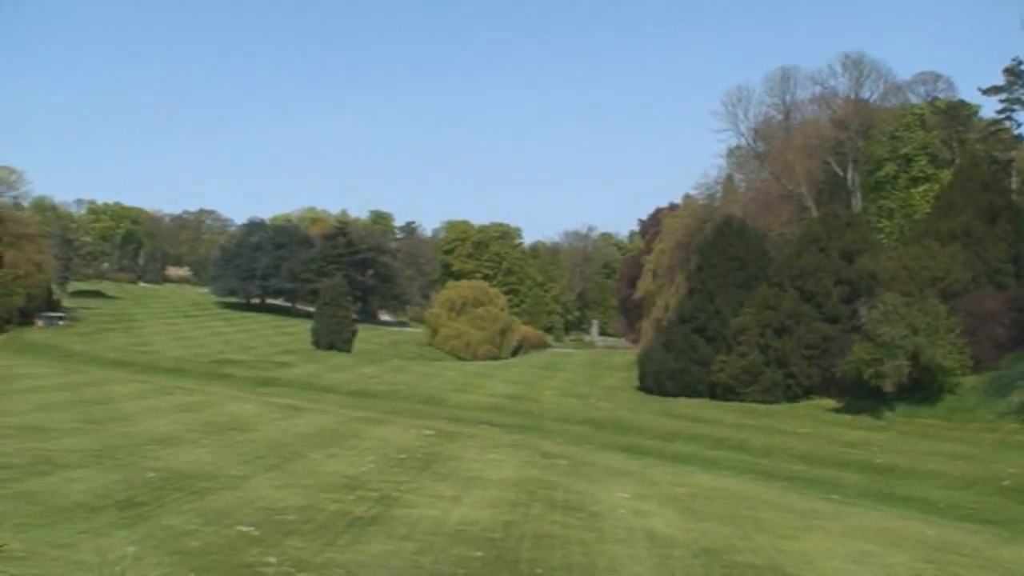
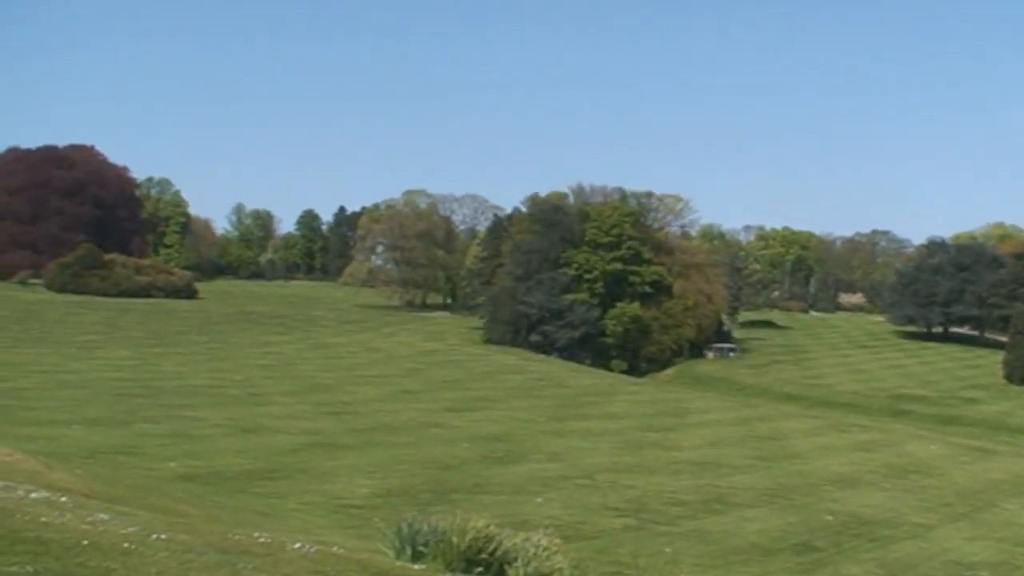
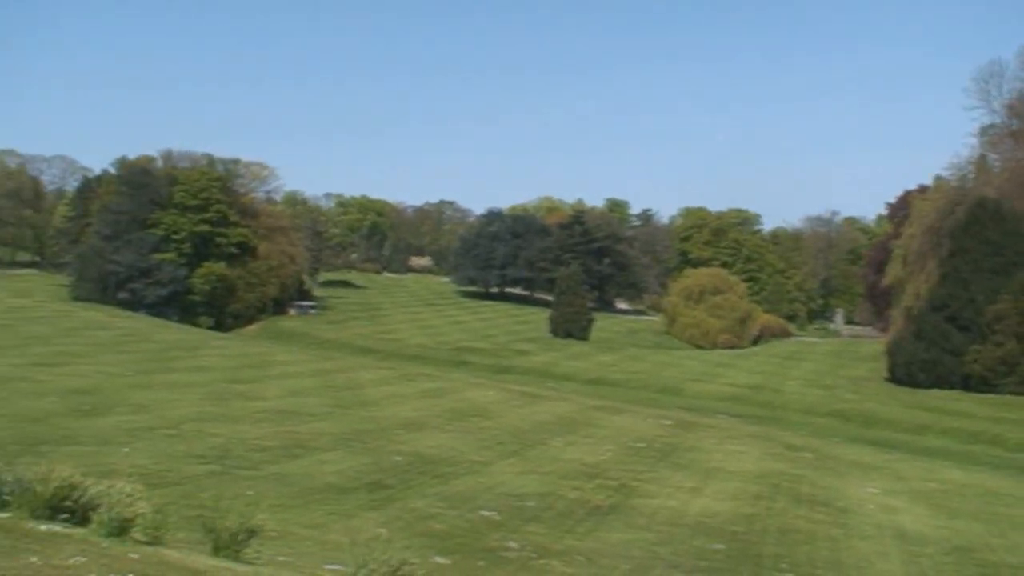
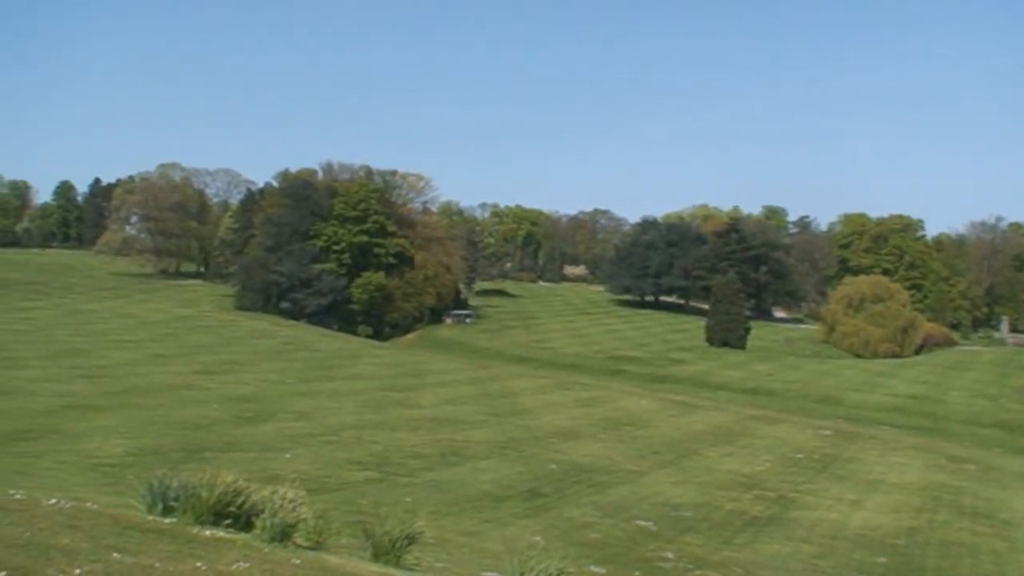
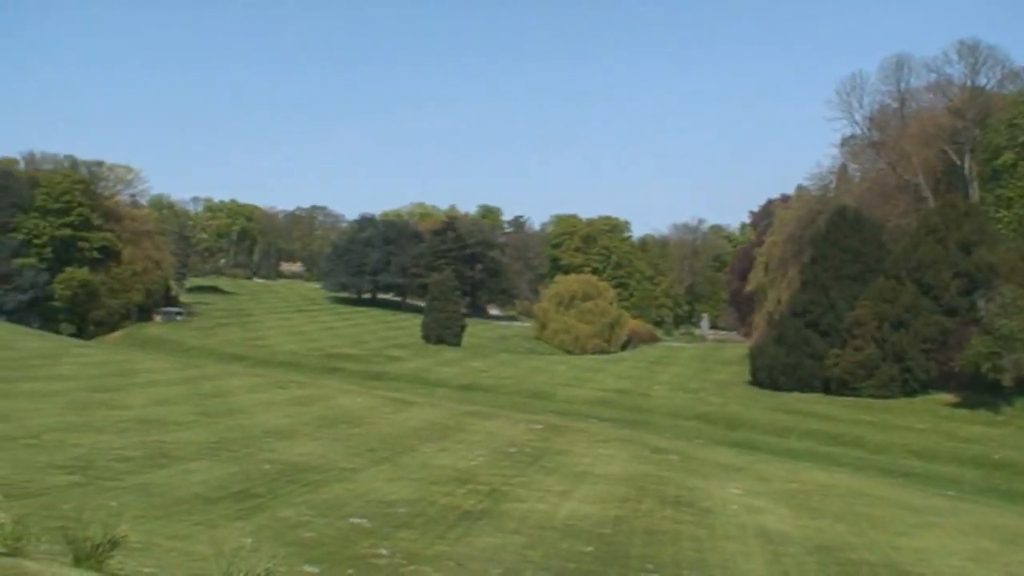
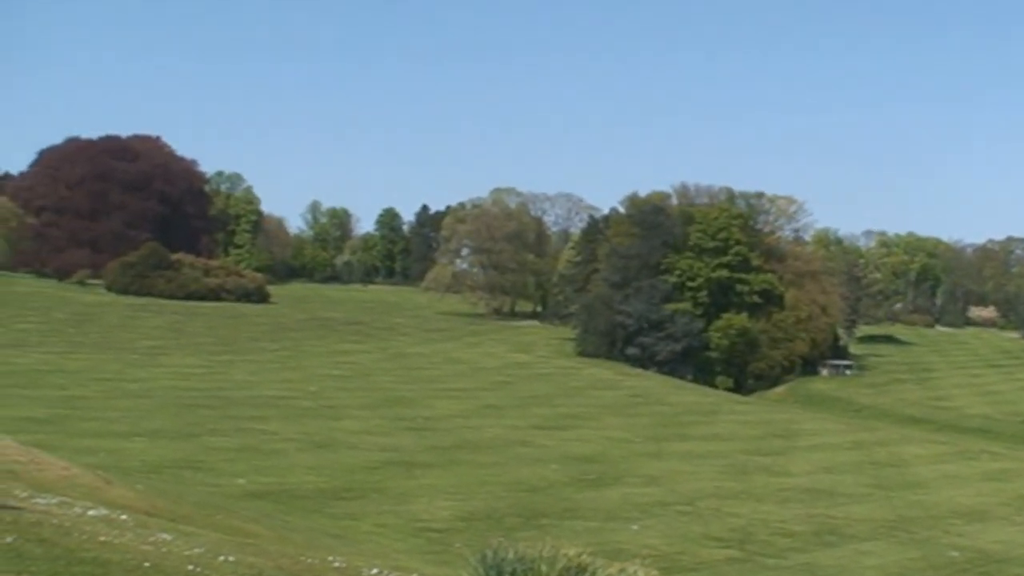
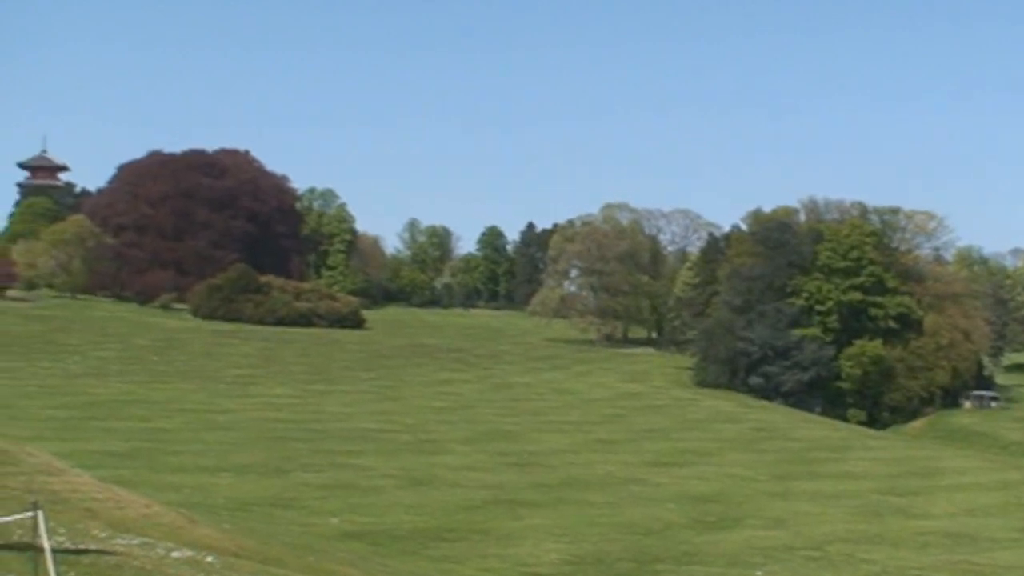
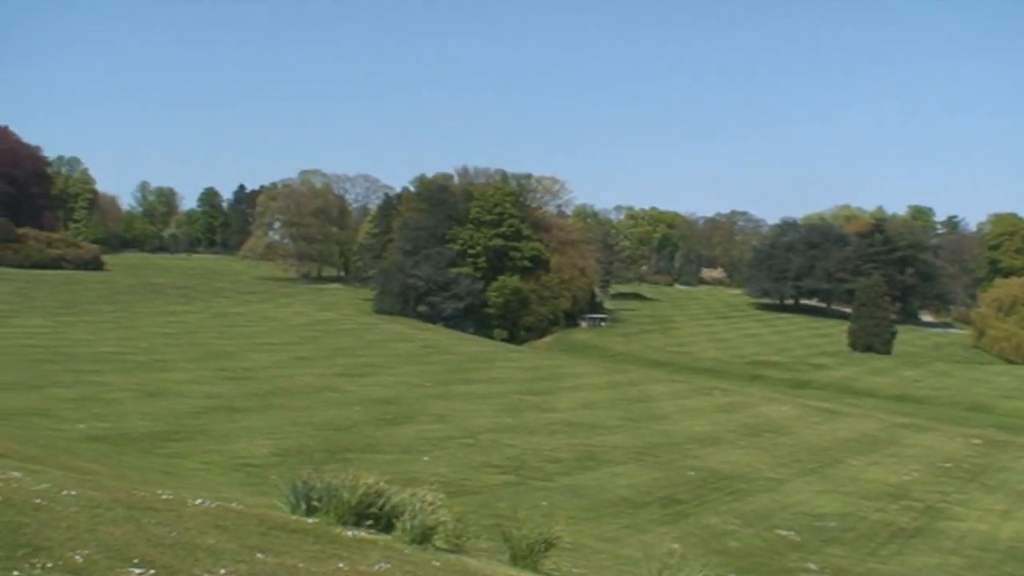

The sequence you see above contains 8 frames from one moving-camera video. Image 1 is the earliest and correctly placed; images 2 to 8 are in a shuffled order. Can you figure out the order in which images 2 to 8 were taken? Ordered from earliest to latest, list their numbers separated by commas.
5, 3, 4, 8, 2, 6, 7
